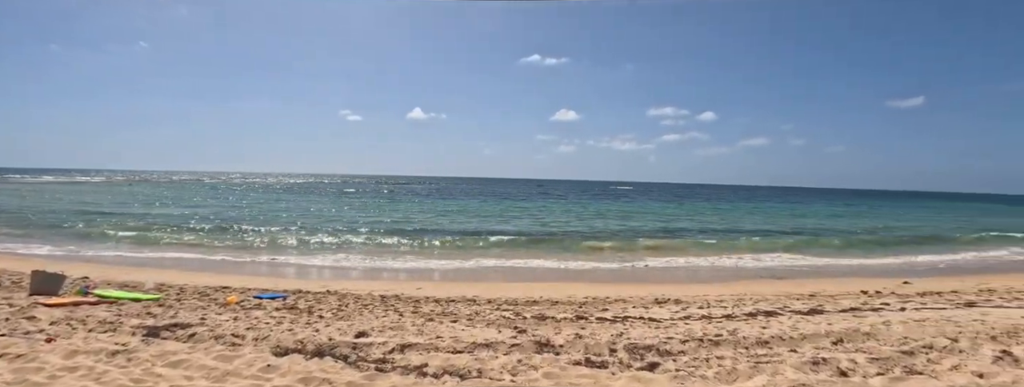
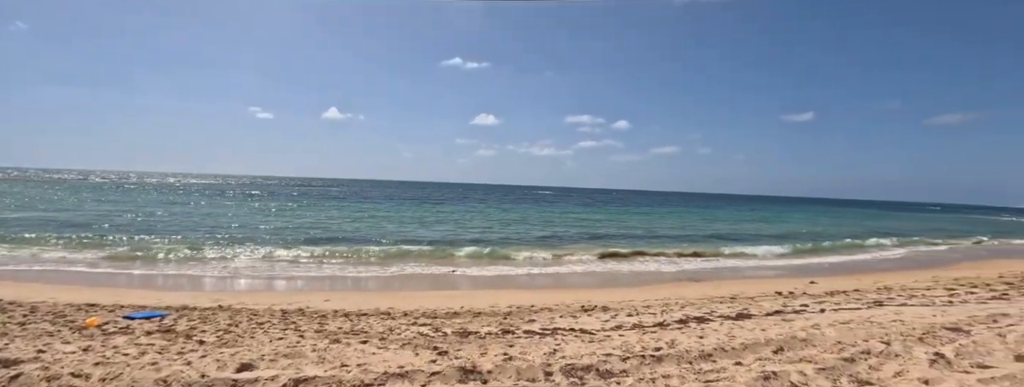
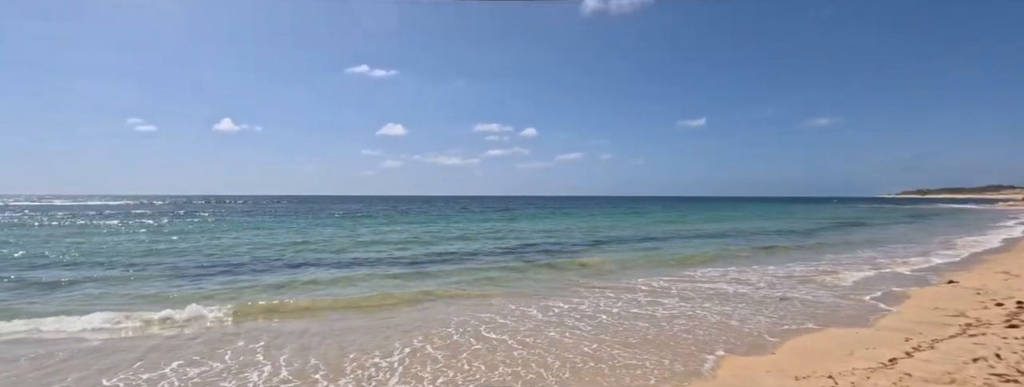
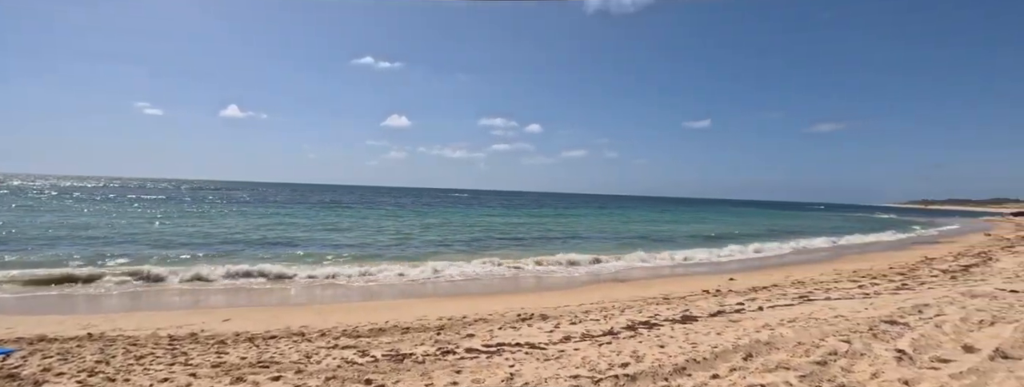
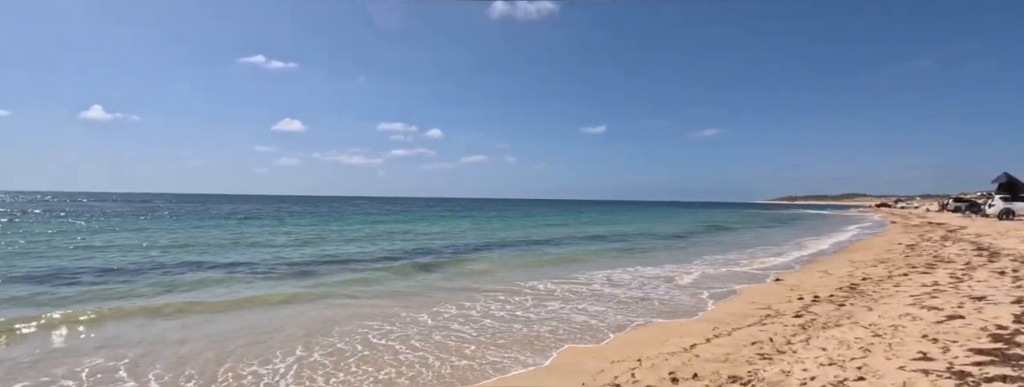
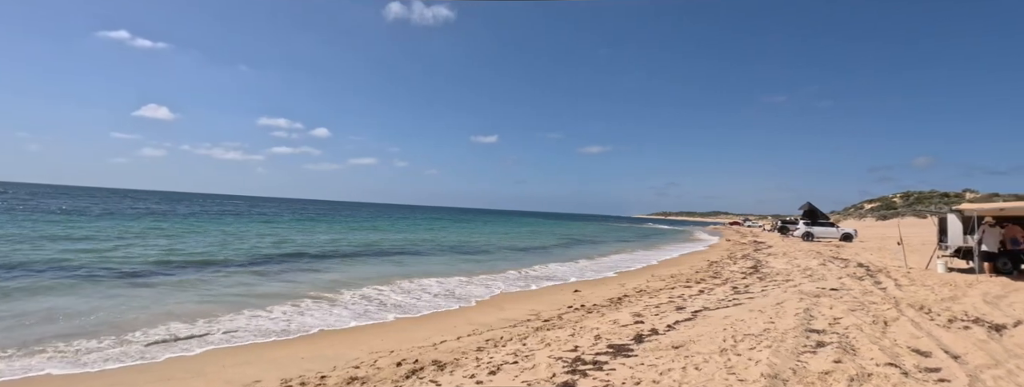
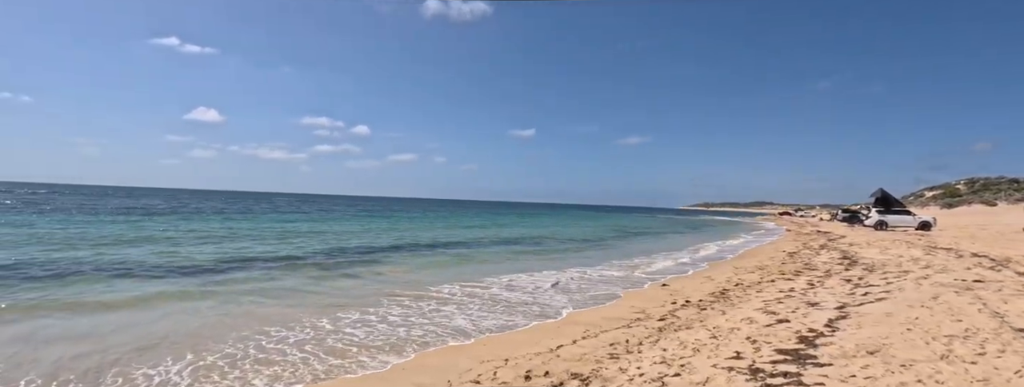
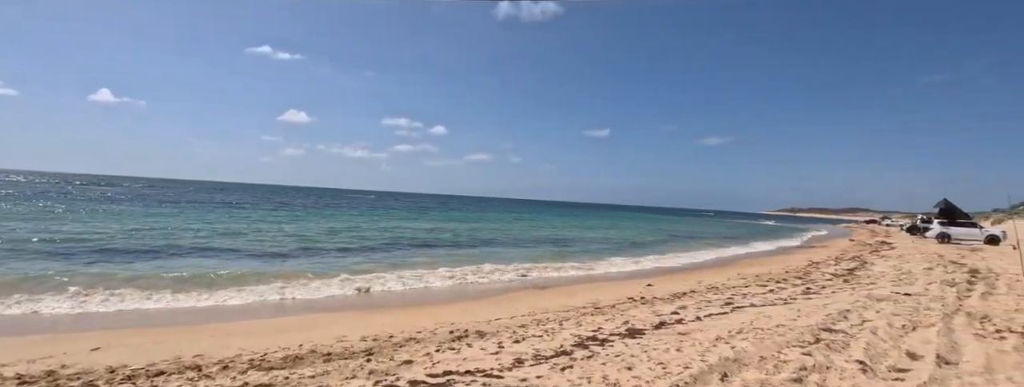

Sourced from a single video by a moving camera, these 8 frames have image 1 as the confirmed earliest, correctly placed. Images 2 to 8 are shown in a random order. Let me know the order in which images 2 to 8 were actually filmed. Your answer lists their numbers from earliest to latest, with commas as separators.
2, 4, 8, 6, 7, 5, 3
